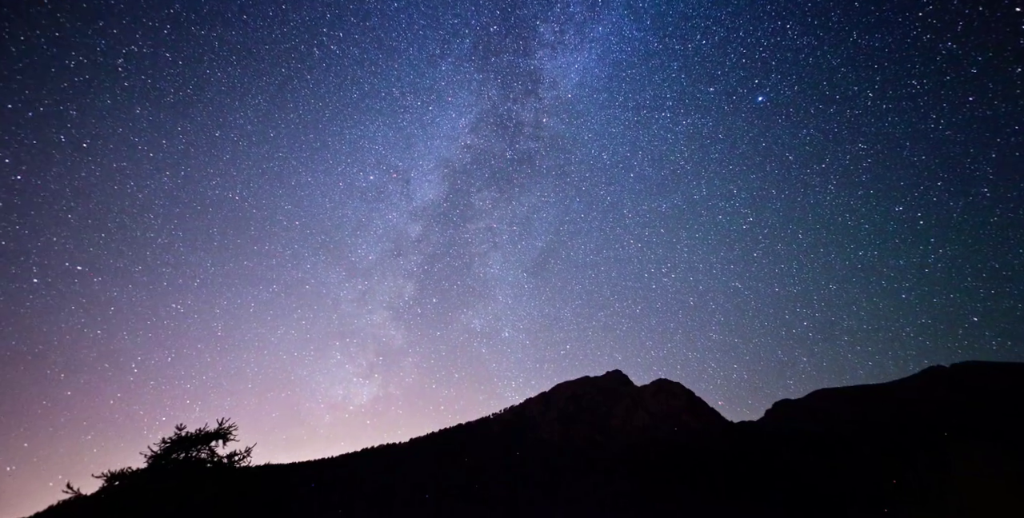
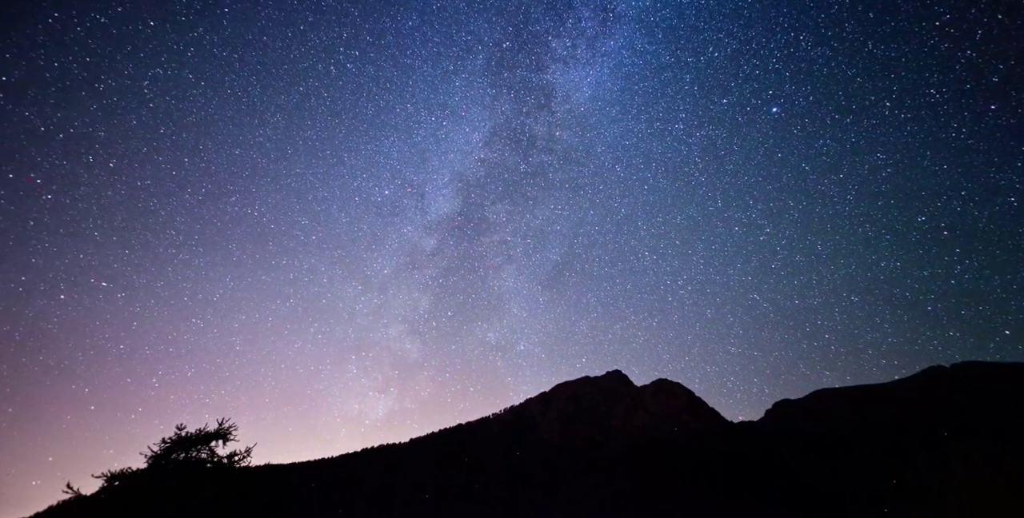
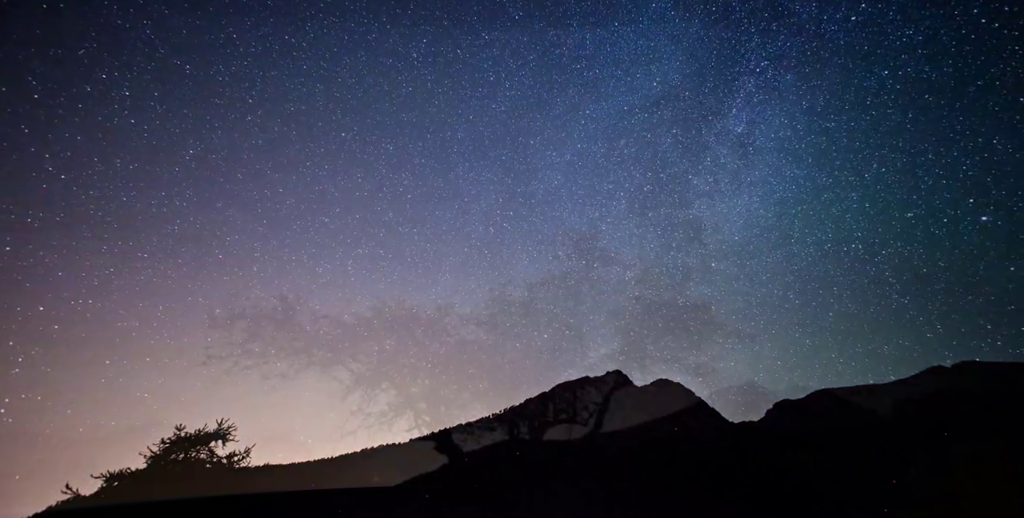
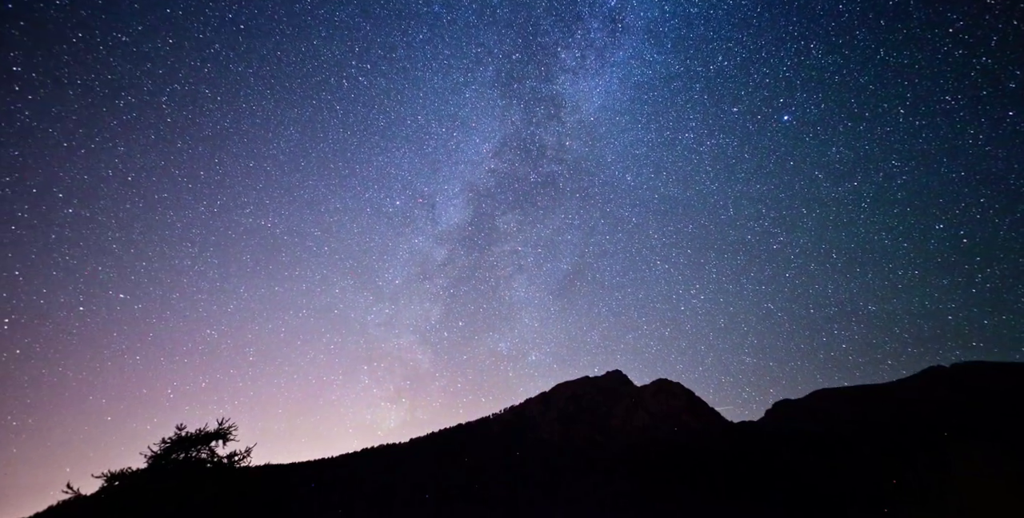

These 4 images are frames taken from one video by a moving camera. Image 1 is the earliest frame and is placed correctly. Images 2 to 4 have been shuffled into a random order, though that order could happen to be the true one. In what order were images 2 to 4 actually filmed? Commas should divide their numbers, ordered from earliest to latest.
2, 4, 3
